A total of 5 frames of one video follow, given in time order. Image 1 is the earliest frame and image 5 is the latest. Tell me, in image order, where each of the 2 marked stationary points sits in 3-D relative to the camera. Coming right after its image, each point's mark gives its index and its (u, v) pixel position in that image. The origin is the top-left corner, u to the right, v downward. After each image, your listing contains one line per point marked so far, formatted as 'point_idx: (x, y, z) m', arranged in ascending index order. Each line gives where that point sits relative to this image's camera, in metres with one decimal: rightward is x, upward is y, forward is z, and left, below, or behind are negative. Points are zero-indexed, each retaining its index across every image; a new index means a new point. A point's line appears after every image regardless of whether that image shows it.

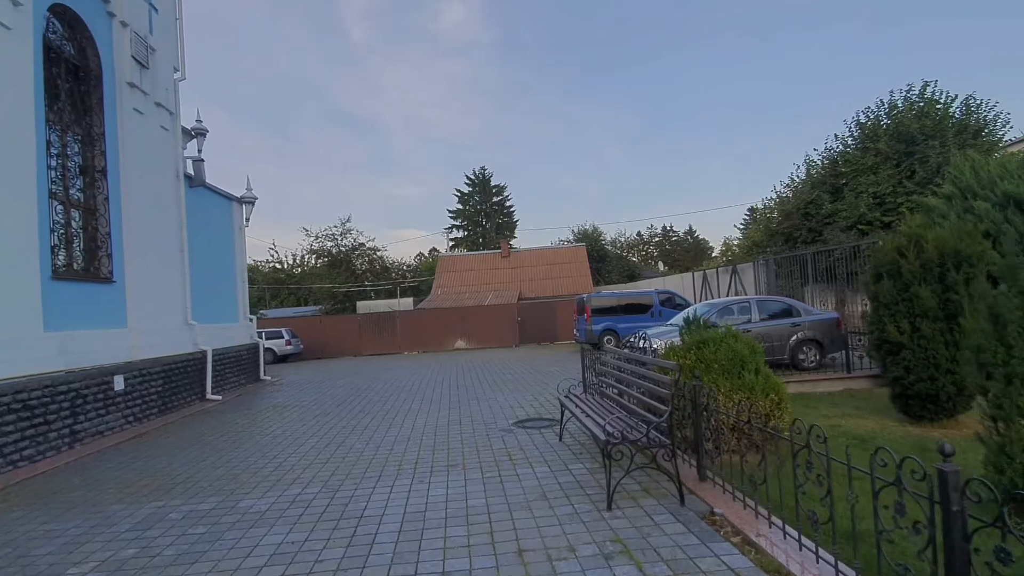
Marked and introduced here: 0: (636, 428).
0: (+1.2, -1.3, +4.8) m
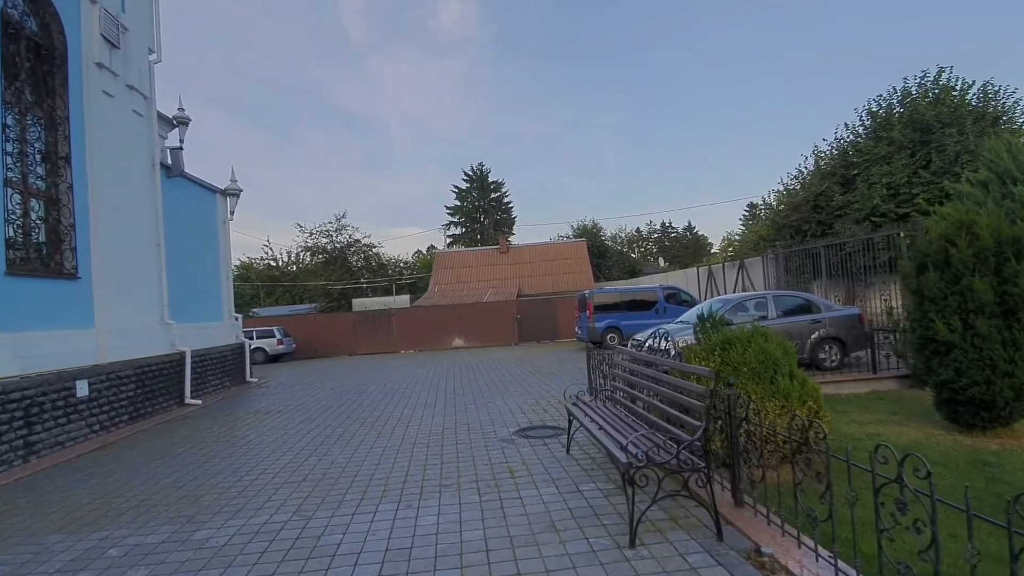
0: (+1.2, -1.3, +4.0) m
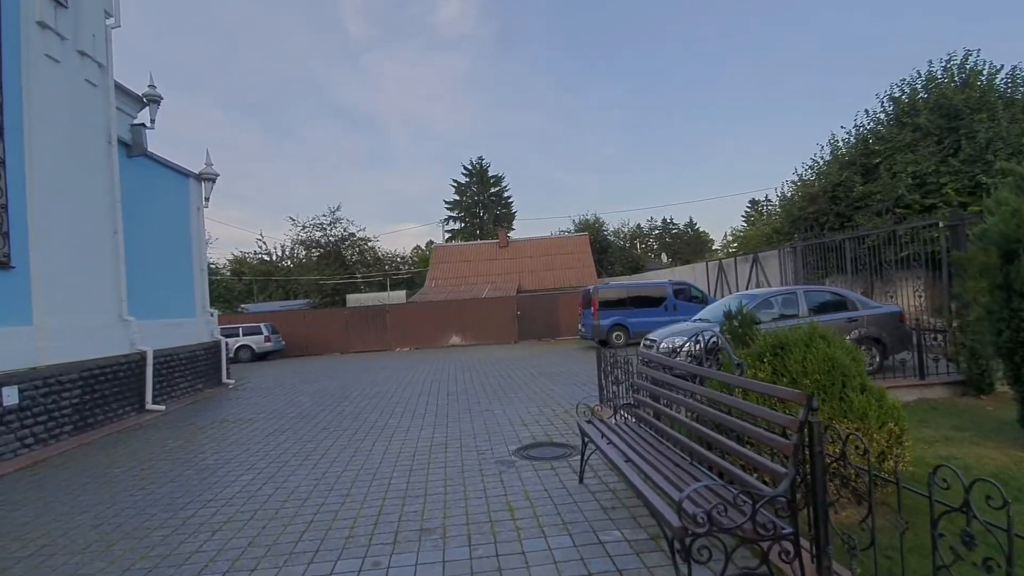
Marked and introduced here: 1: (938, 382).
0: (+1.2, -1.2, +2.9) m
1: (+7.3, -1.6, +8.9) m
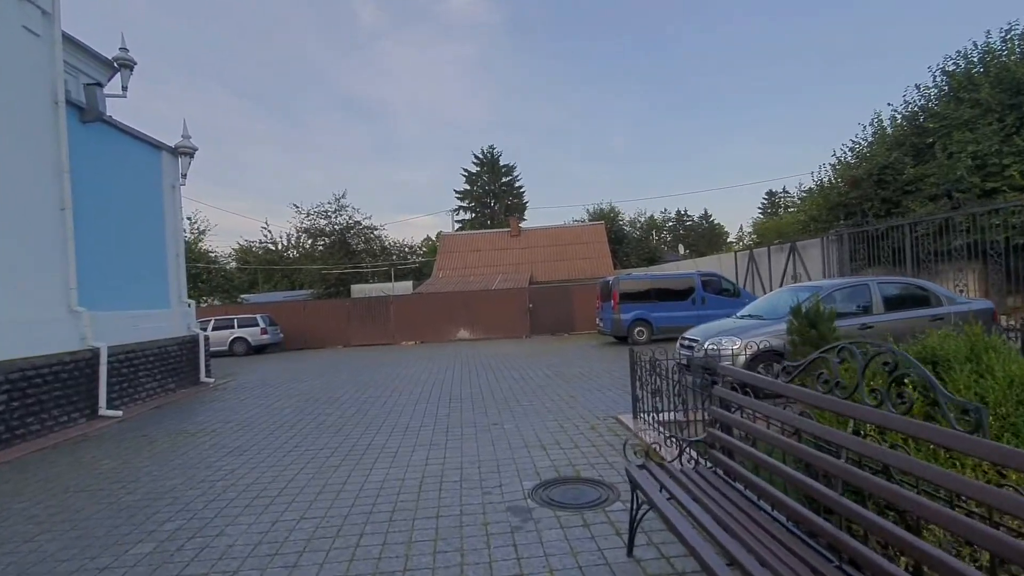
0: (+1.3, -1.1, +1.3) m
1: (+7.5, -1.5, +7.2) m
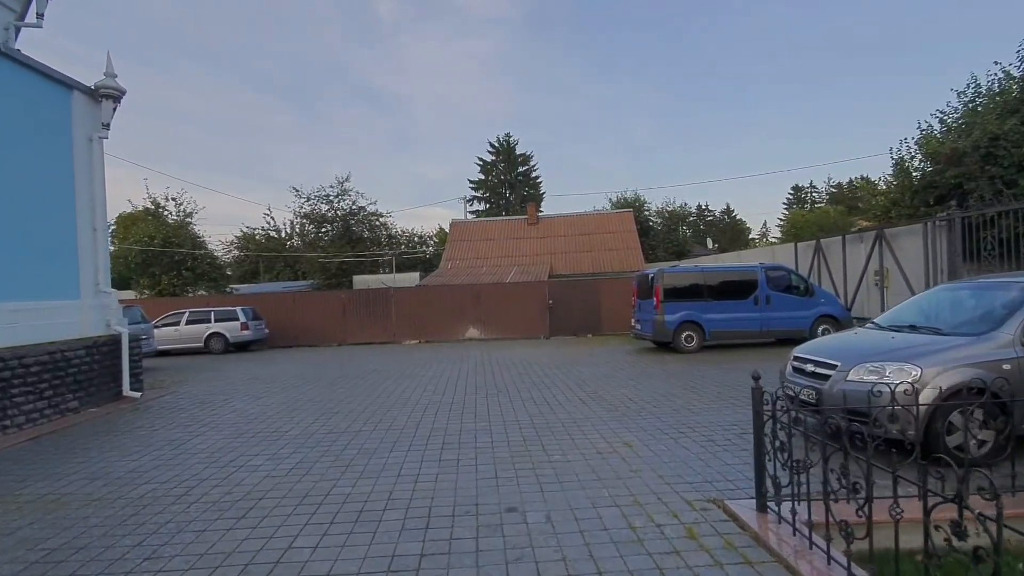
0: (+1.4, -1.1, -1.8) m
1: (+7.8, -1.5, +3.9) m
